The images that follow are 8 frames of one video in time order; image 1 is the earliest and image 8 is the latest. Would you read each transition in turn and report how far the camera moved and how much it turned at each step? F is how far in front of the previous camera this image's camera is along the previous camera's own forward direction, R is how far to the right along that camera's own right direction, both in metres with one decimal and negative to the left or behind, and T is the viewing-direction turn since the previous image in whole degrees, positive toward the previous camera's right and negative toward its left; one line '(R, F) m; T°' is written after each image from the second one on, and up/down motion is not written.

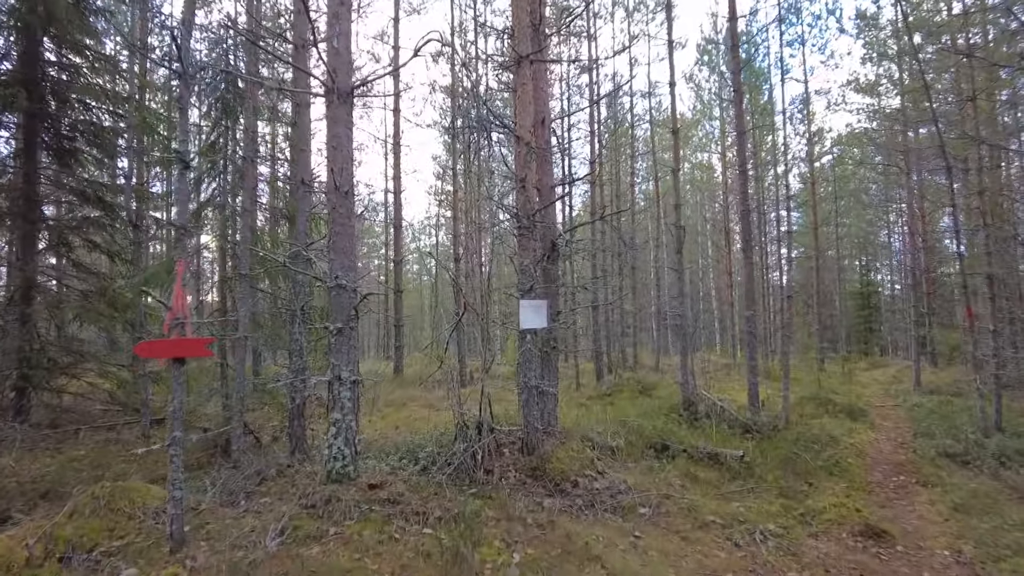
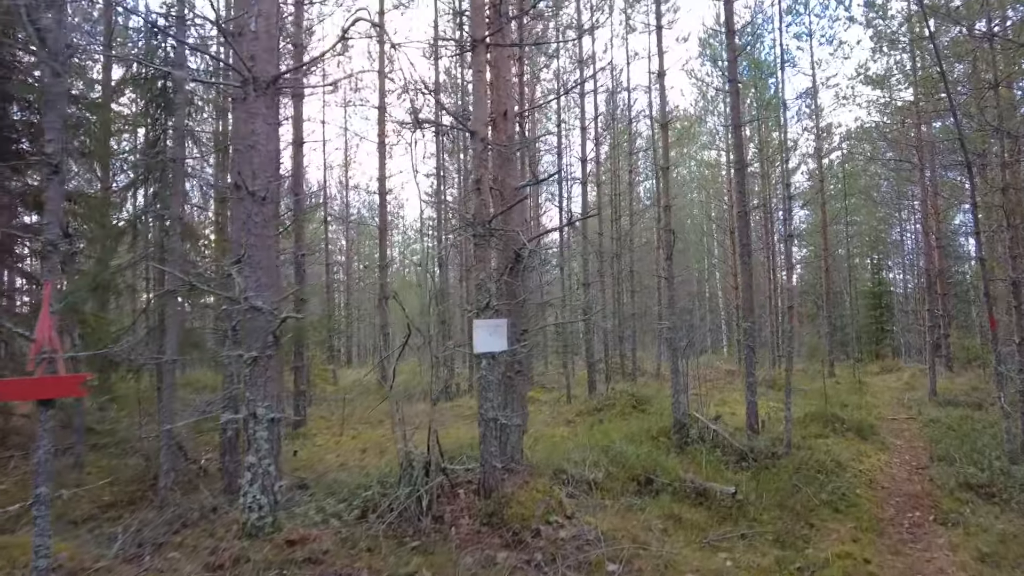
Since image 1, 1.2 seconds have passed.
(+0.5, +0.9) m; -1°
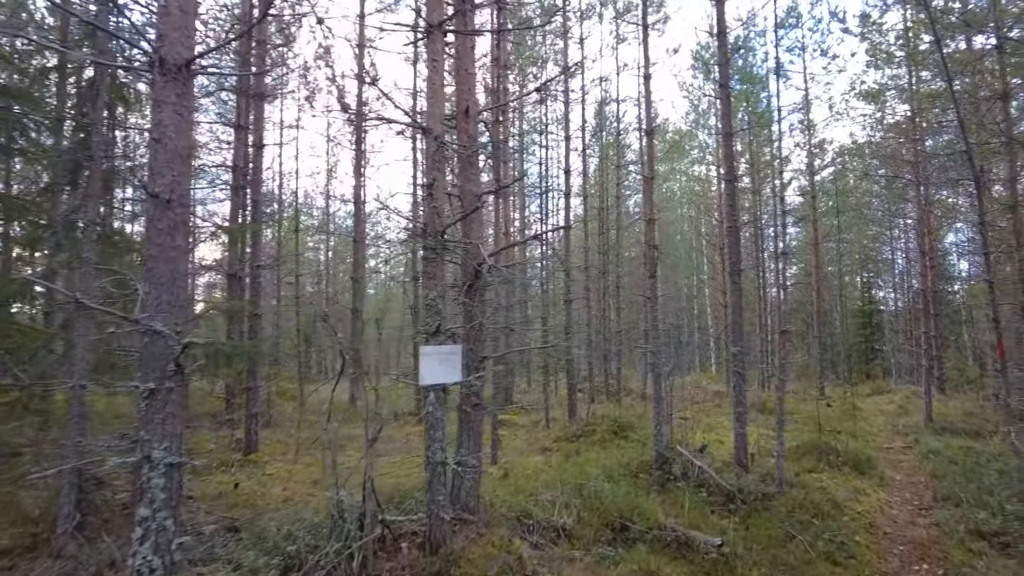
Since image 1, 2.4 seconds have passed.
(+0.3, +0.8) m; +1°
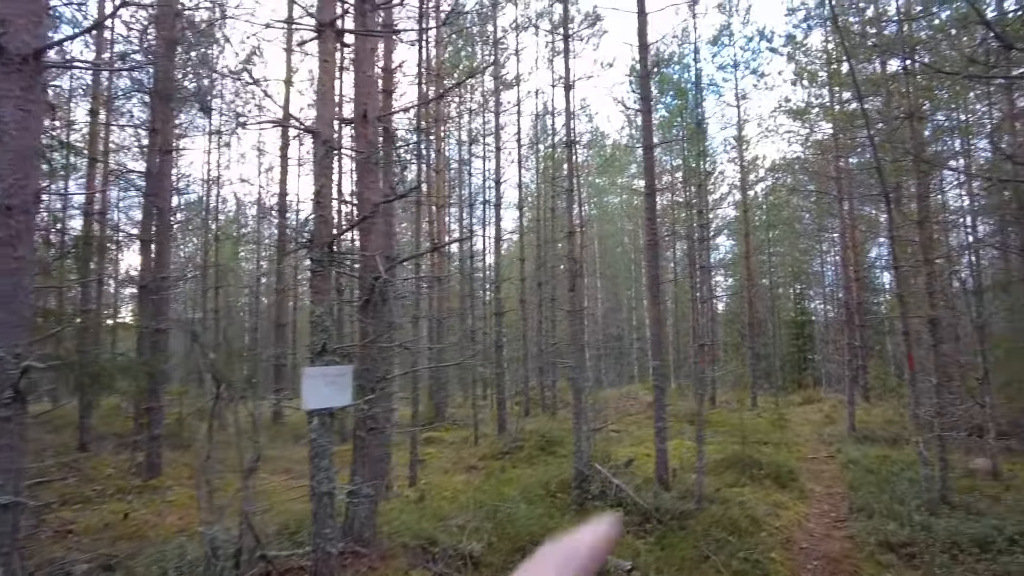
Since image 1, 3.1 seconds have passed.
(+0.4, +0.3) m; +5°
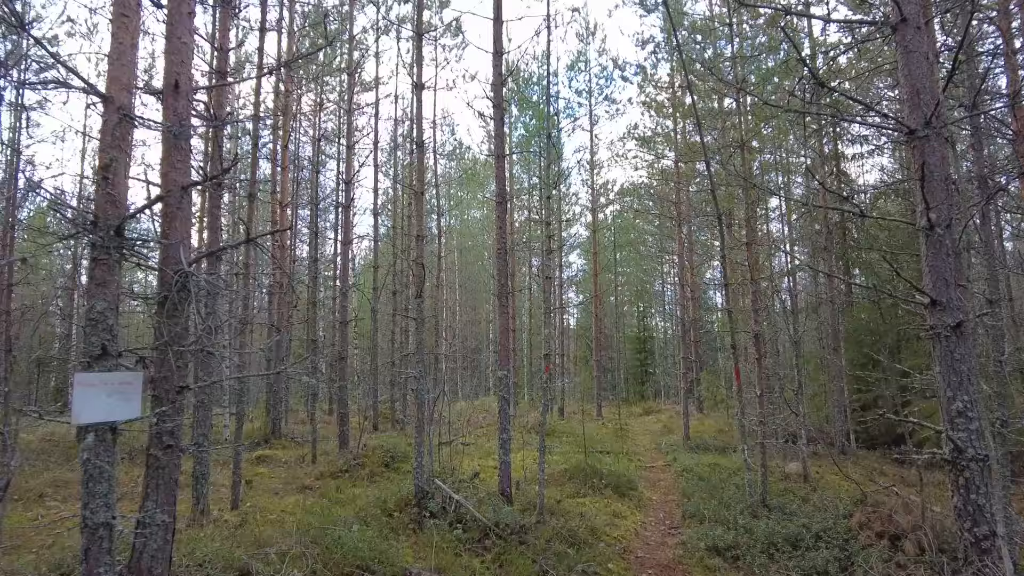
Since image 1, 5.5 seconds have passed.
(+0.2, +0.3) m; +12°
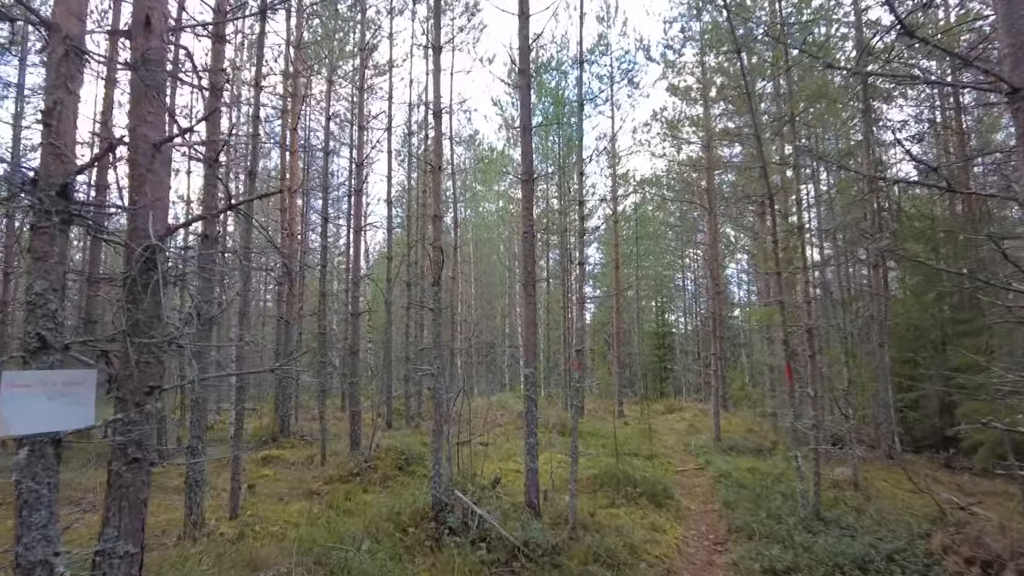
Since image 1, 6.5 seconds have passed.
(-0.2, +0.8) m; -1°
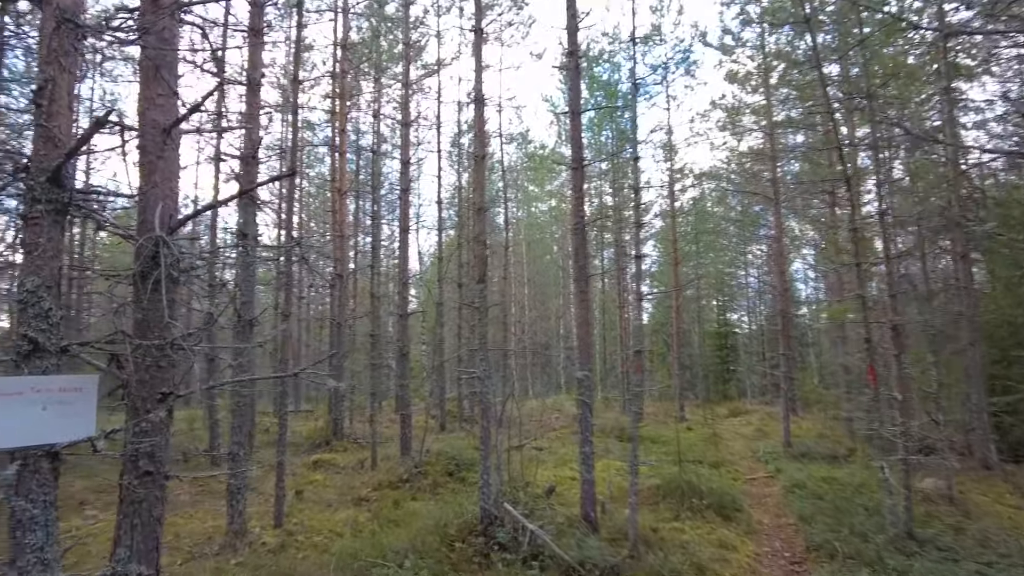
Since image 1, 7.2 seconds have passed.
(0.0, +0.5) m; -5°
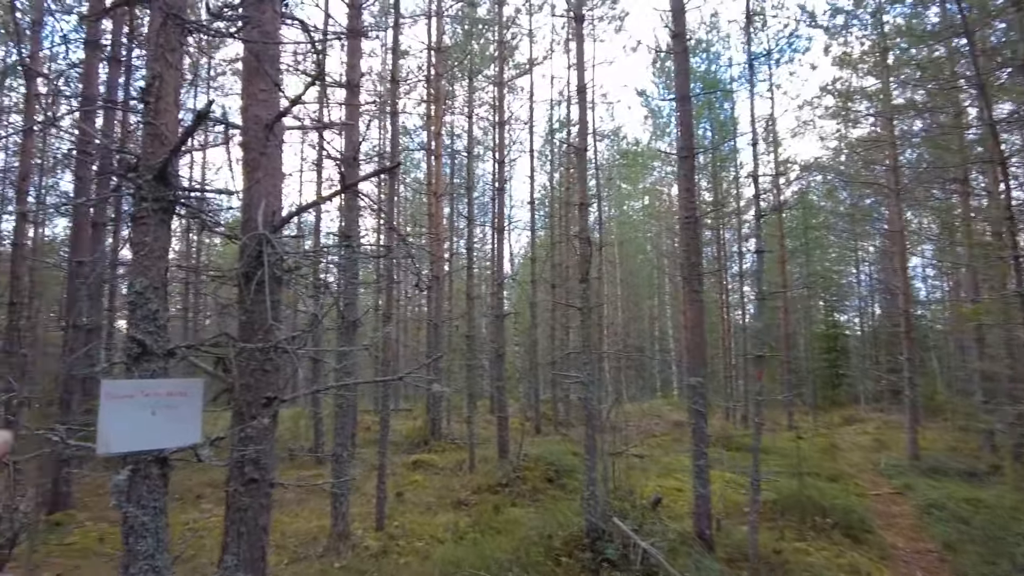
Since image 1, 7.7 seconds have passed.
(-0.1, +0.3) m; -8°
